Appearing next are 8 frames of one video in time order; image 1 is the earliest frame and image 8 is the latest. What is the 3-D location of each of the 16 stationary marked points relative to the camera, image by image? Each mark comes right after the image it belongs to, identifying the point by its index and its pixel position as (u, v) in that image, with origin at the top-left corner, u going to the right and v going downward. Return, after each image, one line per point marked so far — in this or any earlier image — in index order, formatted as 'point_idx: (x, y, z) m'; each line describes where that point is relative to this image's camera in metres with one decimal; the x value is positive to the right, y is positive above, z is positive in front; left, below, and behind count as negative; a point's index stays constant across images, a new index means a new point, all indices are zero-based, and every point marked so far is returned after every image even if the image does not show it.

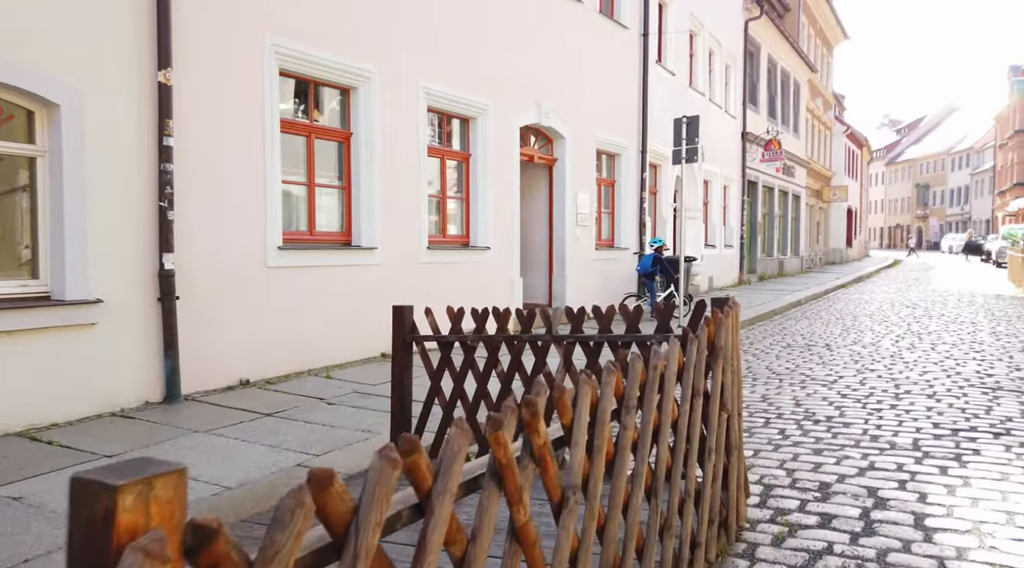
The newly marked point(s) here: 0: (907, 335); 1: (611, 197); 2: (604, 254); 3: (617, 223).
0: (+5.5, -0.7, +12.1) m
1: (+1.7, +1.5, +15.2) m
2: (+1.5, +0.5, +14.2) m
3: (+1.8, +1.1, +15.2) m
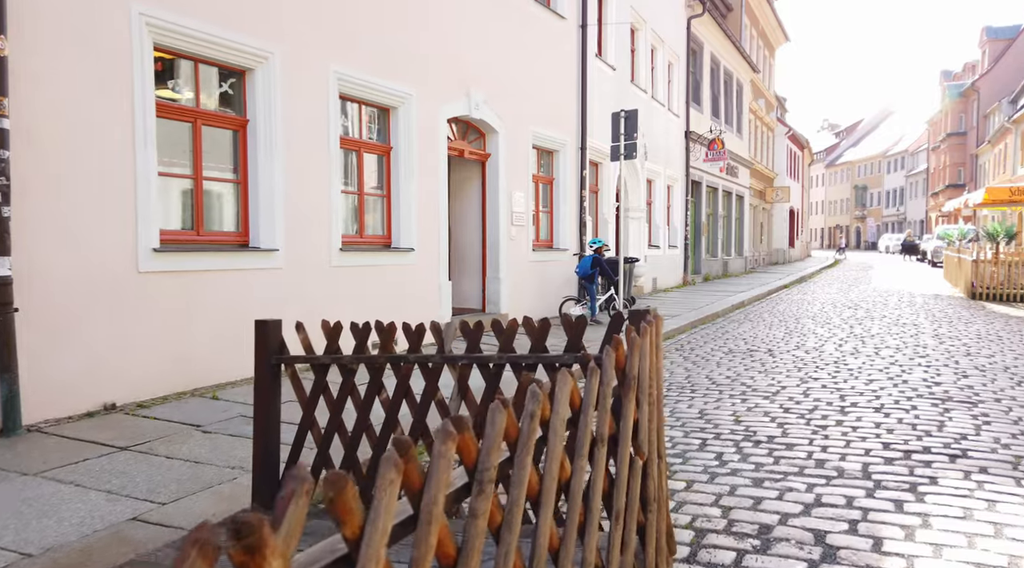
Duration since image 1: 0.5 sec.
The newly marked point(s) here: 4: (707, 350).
0: (+4.5, -0.7, +11.8) m
1: (+0.6, +1.5, +14.5) m
2: (+0.5, +0.4, +13.6) m
3: (+0.7, +1.0, +14.6) m
4: (+2.5, -0.8, +11.2) m
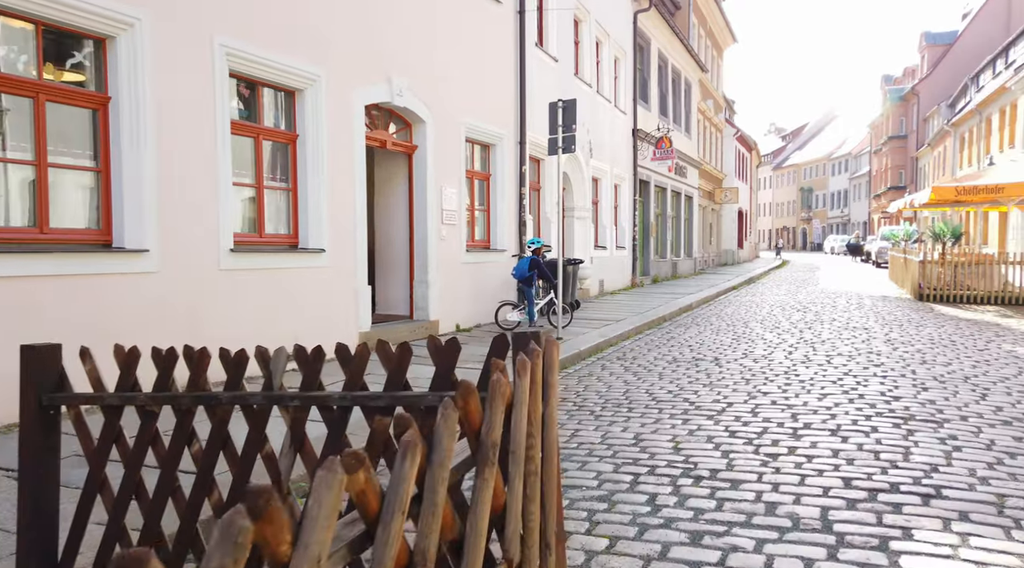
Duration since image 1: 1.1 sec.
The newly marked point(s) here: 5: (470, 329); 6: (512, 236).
0: (+3.7, -0.8, +11.1) m
1: (-0.4, +1.4, +13.7) m
2: (-0.5, +0.4, +12.7) m
3: (-0.3, +1.0, +13.8) m
4: (+1.7, -0.9, +10.4) m
5: (-0.6, -0.6, +12.4) m
6: (0.0, +0.8, +14.2) m
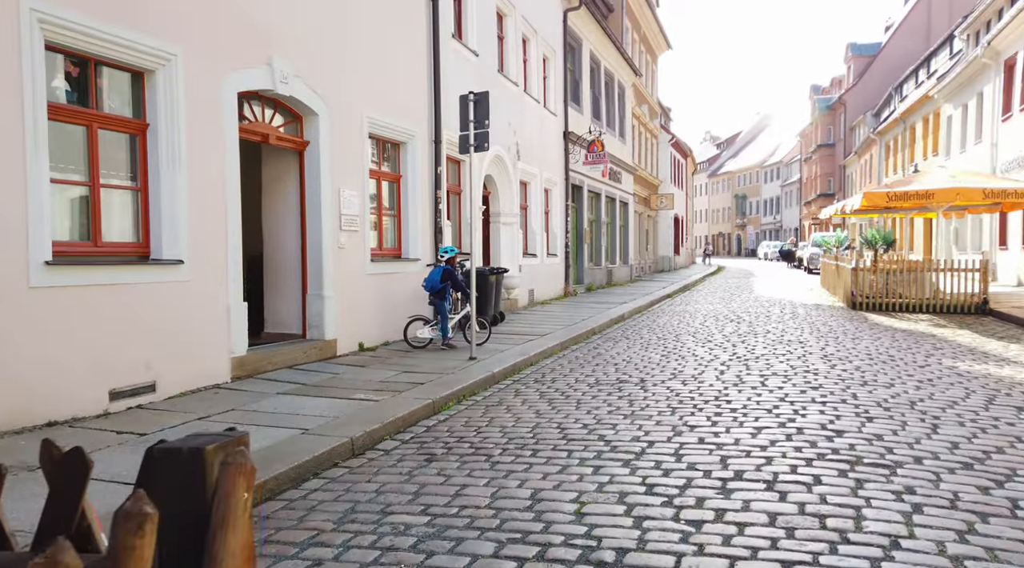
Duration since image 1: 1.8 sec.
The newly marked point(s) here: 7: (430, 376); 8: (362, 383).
0: (+2.6, -0.9, +10.2) m
1: (-1.7, +1.2, +12.5) m
2: (-1.7, +0.2, +11.5) m
3: (-1.6, +0.8, +12.6) m
4: (+0.6, -1.0, +9.4) m
5: (-1.7, -0.8, +11.2) m
6: (-1.3, +0.6, +13.1) m
7: (-0.9, -1.0, +9.2) m
8: (-1.5, -1.0, +8.6) m
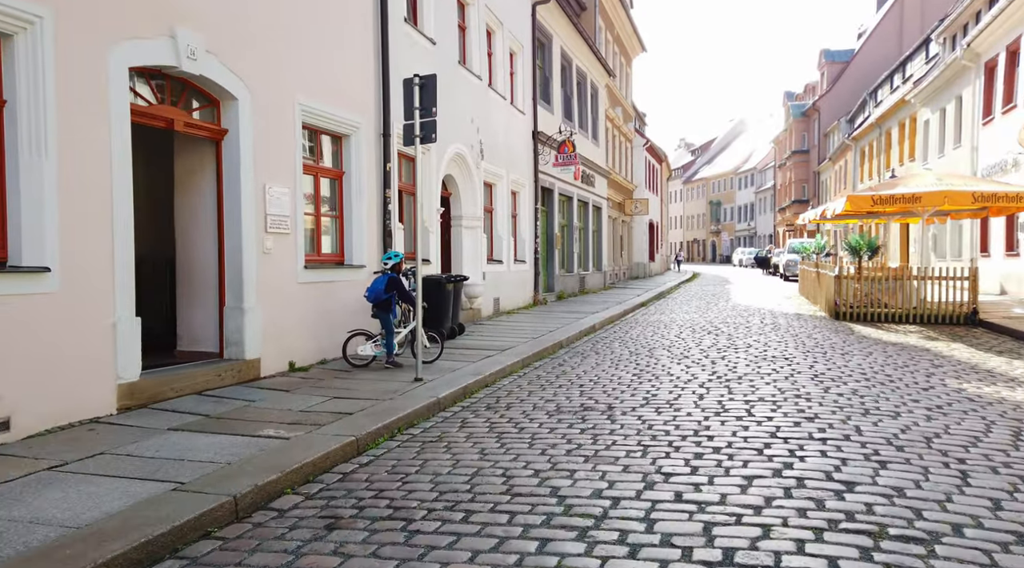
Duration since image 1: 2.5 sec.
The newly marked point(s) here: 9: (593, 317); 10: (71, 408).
0: (+2.1, -1.0, +9.0) m
1: (-2.2, +1.1, +11.2) m
2: (-2.2, +0.1, +10.2) m
3: (-2.1, +0.7, +11.3) m
4: (+0.2, -1.1, +8.1) m
5: (-2.3, -0.9, +9.9) m
6: (-1.9, +0.5, +11.8) m
7: (-1.3, -1.1, +7.9) m
8: (-1.9, -1.1, +7.3) m
9: (+1.8, -0.7, +19.2) m
10: (-3.2, -0.9, +6.5) m
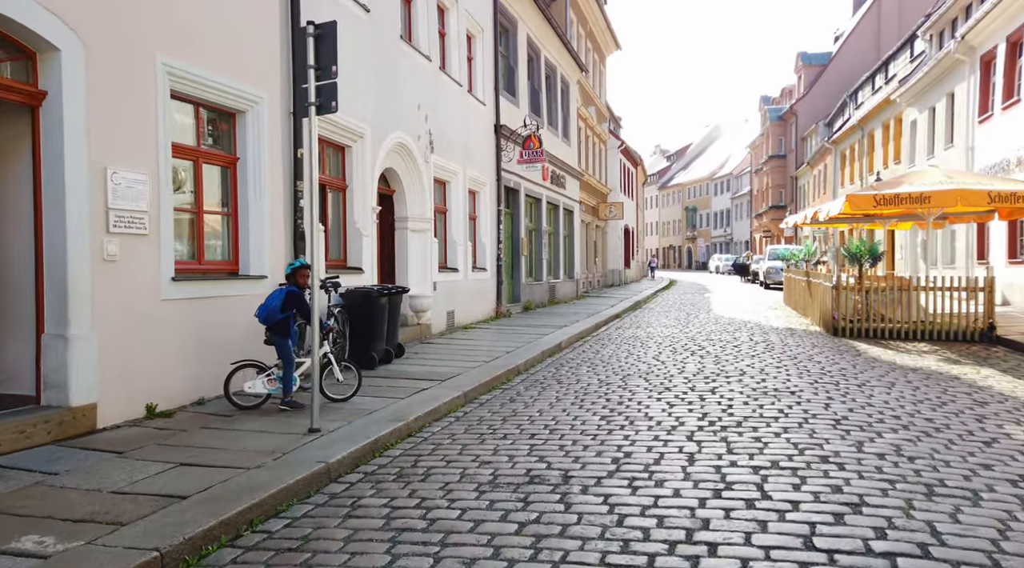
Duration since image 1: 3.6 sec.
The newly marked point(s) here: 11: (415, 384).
0: (+1.5, -1.2, +6.8) m
1: (-2.8, +1.0, +8.9) m
2: (-2.8, 0.0, +7.9) m
3: (-2.8, +0.5, +9.0) m
4: (-0.4, -1.3, +5.9) m
5: (-2.8, -1.1, +7.5) m
6: (-2.5, +0.3, +9.4) m
7: (-1.9, -1.2, +5.5) m
8: (-2.4, -1.2, +4.9) m
9: (+0.9, -0.9, +17.0) m
10: (-3.7, -1.0, +4.1) m
11: (-1.0, -1.1, +9.6) m
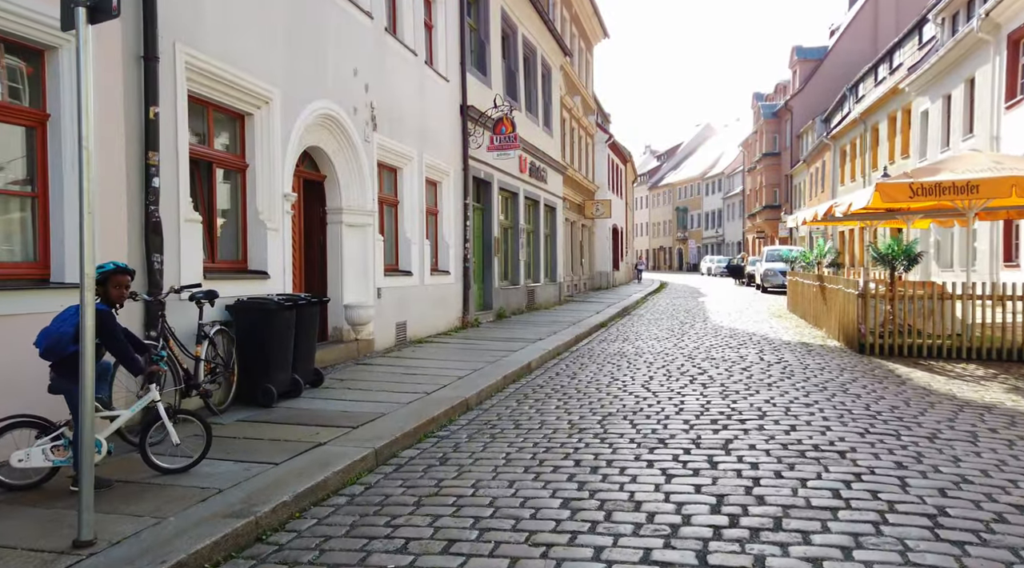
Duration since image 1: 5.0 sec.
0: (+1.0, -1.3, +4.1) m
1: (-3.3, +0.9, +6.2) m
2: (-3.3, -0.1, +5.1) m
3: (-3.3, +0.4, +6.3) m
4: (-0.9, -1.4, +3.2) m
5: (-3.3, -1.2, +4.8) m
6: (-3.0, +0.2, +6.7) m
7: (-2.3, -1.3, +2.8) m
8: (-2.9, -1.3, +2.2) m
9: (+0.3, -1.0, +14.3) m
10: (-4.2, -1.1, +1.4) m
11: (-1.6, -1.2, +6.9) m
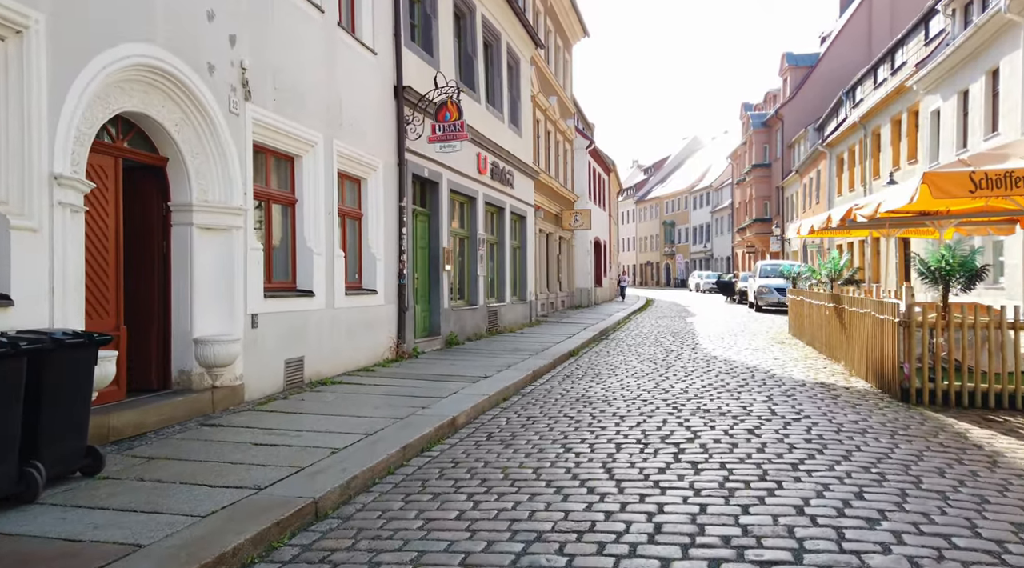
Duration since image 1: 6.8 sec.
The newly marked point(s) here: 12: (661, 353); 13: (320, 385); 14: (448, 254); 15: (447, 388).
0: (+0.3, -1.4, +0.7) m
1: (-4.1, +0.7, +2.8) m
2: (-4.0, -0.3, +1.7) m
3: (-4.0, +0.3, +2.9) m
4: (-1.6, -1.5, -0.2) m
5: (-4.1, -1.3, +1.4) m
6: (-3.8, +0.1, +3.3) m
7: (-3.0, -1.4, -0.6) m
8: (-3.6, -1.4, -1.2) m
9: (-0.5, -1.3, +11.0) m
10: (-4.9, -1.2, -2.1) m
11: (-2.3, -1.4, +3.5) m
12: (+2.8, -1.3, +16.4) m
13: (-2.4, -1.2, +10.9) m
14: (-1.3, +0.6, +17.5) m
15: (-0.8, -1.3, +11.3) m
